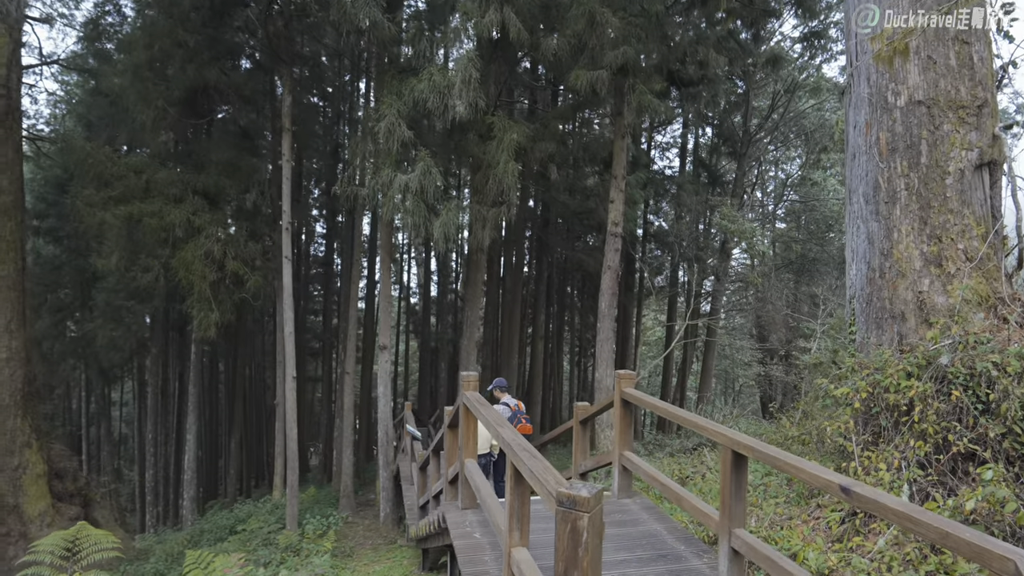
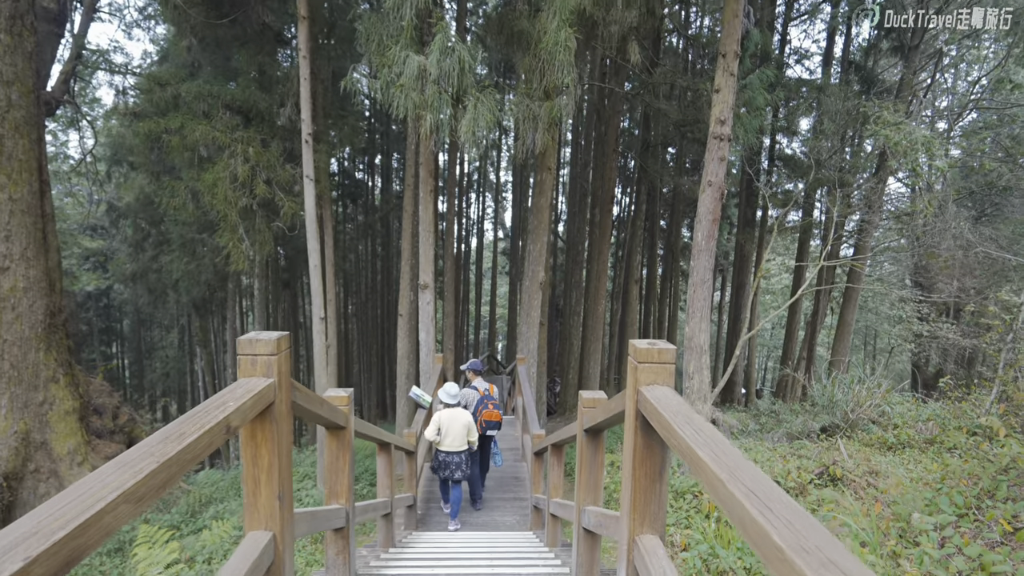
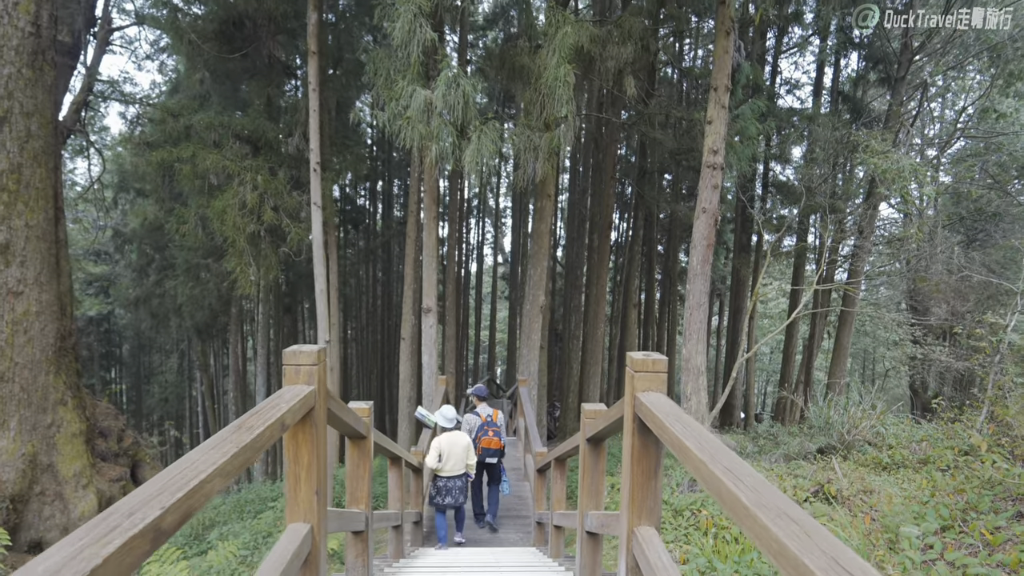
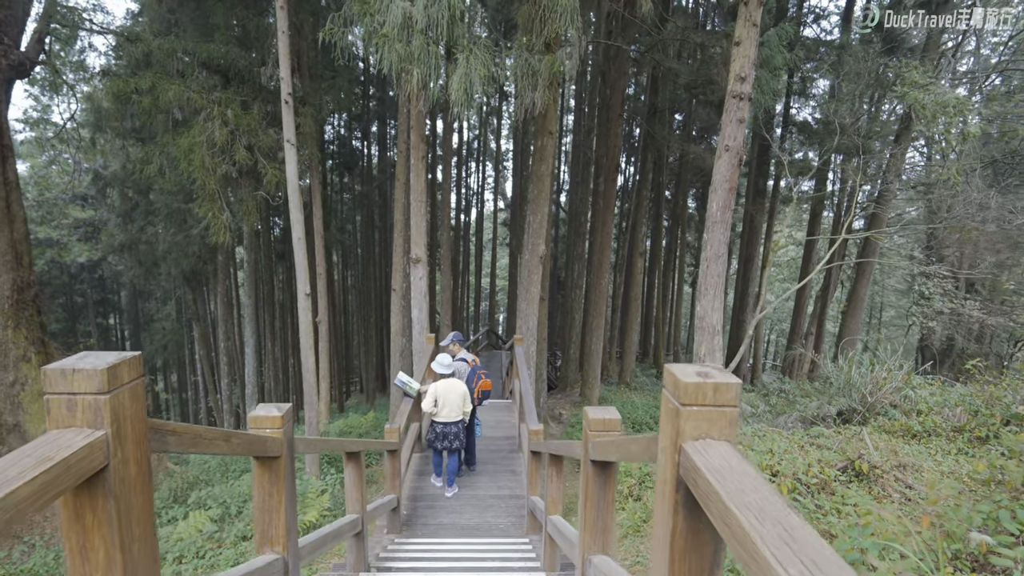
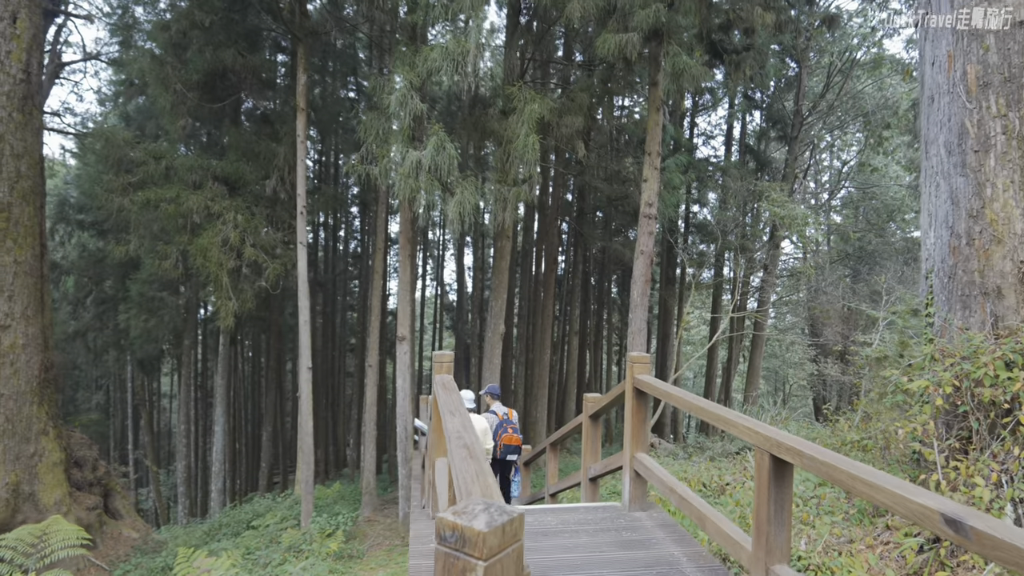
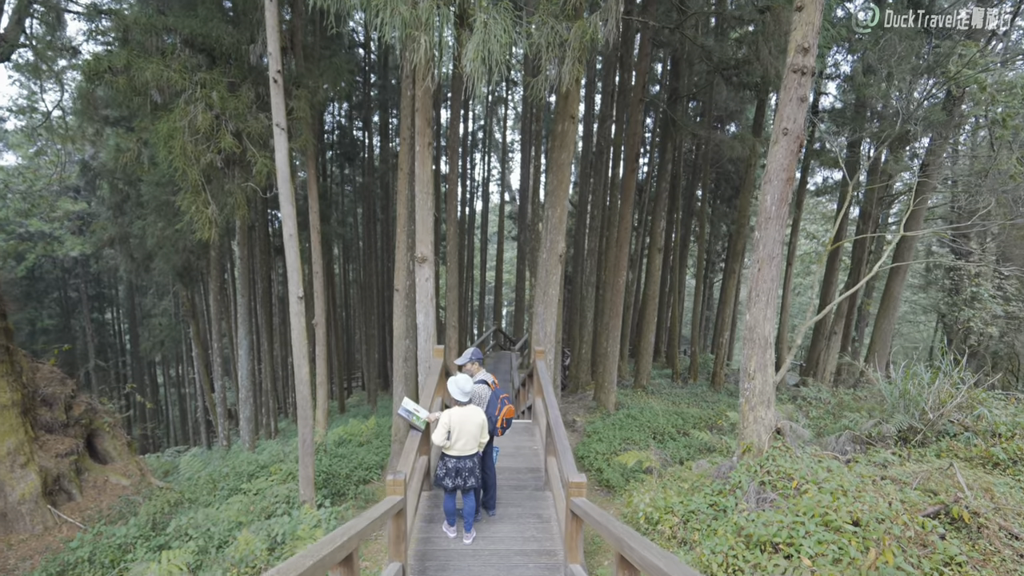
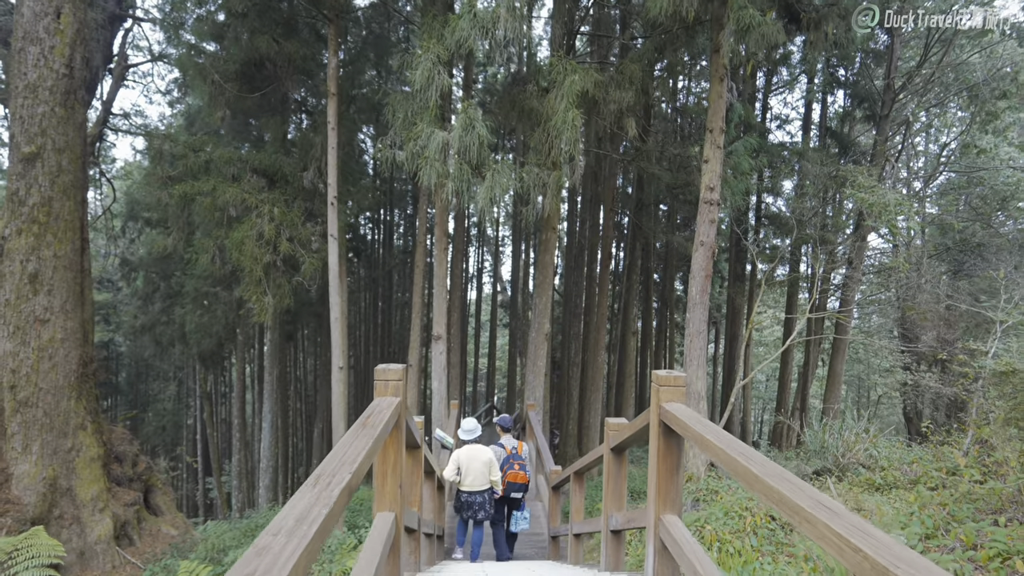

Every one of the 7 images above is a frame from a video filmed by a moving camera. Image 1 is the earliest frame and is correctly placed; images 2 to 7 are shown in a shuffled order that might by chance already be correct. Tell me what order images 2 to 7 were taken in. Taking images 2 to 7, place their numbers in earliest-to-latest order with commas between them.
5, 7, 3, 2, 4, 6
